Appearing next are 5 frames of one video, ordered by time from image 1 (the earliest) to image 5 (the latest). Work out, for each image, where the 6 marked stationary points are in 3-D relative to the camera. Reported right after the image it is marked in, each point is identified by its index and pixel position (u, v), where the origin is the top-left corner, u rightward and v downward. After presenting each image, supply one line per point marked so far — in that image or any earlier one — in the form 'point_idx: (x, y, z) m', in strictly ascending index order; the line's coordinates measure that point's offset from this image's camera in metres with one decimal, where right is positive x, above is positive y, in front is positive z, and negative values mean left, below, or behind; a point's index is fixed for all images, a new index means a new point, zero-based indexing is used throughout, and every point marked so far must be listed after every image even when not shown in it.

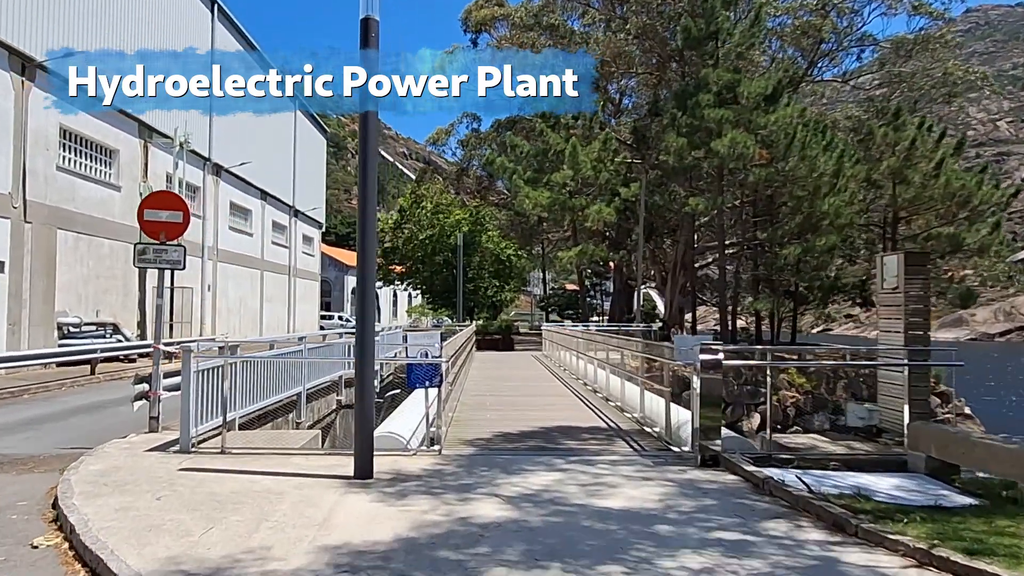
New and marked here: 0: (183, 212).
0: (-3.4, +0.8, +8.8) m
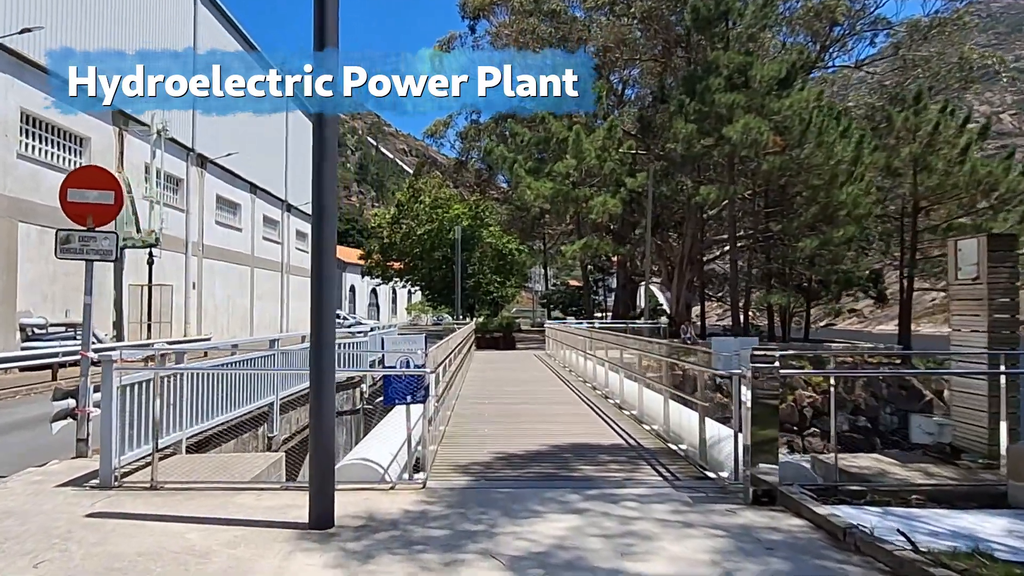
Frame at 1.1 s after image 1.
0: (-3.4, +0.8, +7.3) m
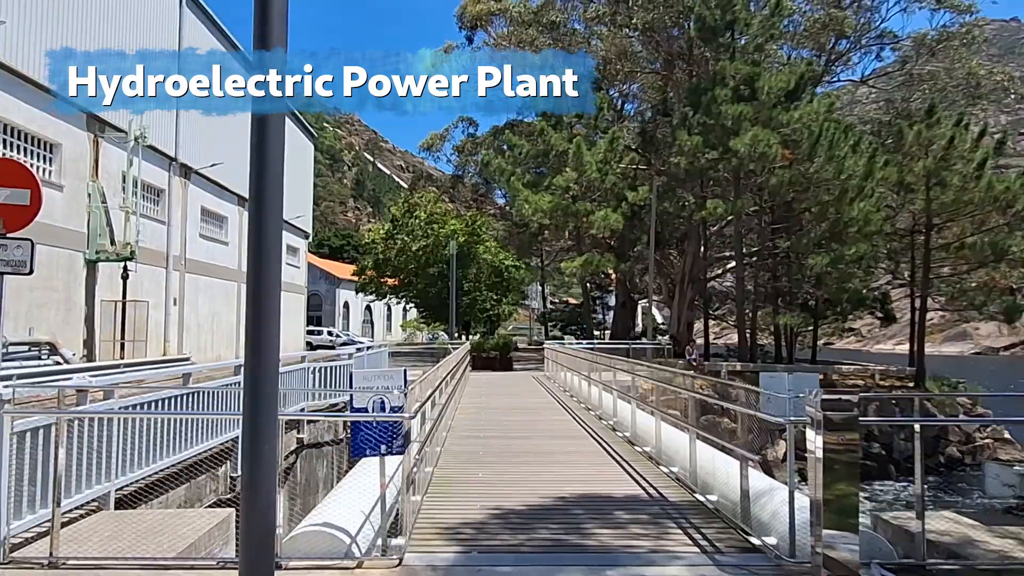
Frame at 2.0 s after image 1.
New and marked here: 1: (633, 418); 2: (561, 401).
0: (-3.4, +0.7, +6.0) m
1: (+1.5, -1.7, +11.8) m
2: (+0.9, -2.4, +18.7) m
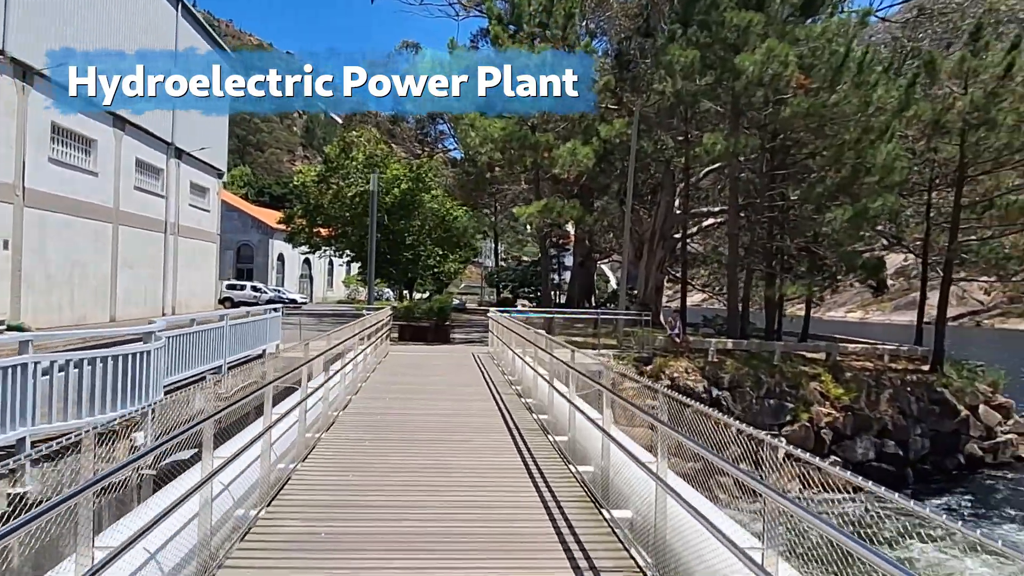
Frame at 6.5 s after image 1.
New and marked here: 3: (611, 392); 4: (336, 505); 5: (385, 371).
0: (-3.8, +1.0, 0.0) m
1: (+0.7, -1.2, +6.1) m
2: (-0.2, -1.6, +13.0) m
3: (+0.8, -0.8, +6.4) m
4: (-1.3, -1.6, +6.1) m
5: (-2.4, -1.6, +15.7) m
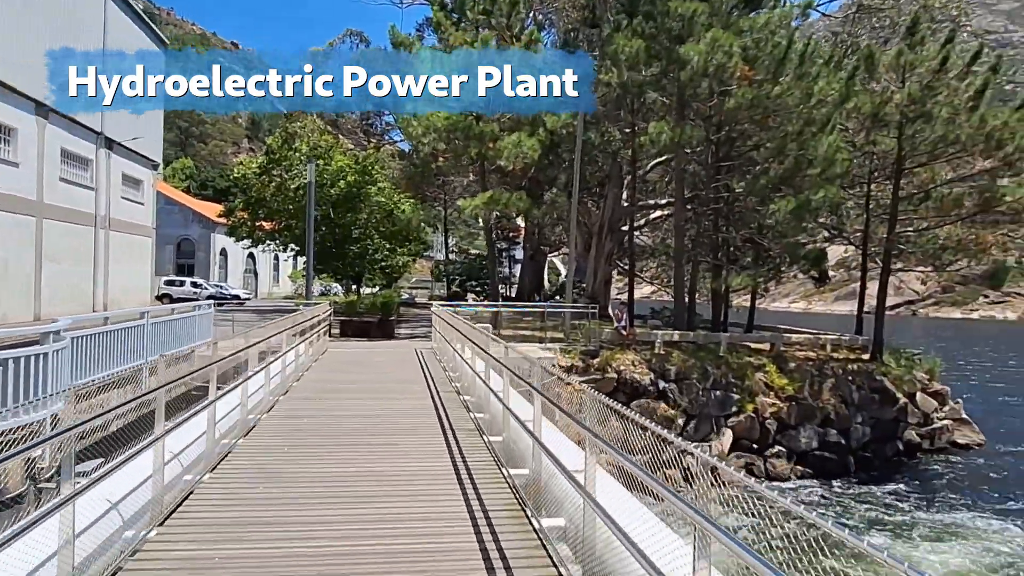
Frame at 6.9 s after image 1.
0: (-3.9, +0.9, -0.6) m
1: (+0.2, -1.2, +5.8) m
2: (-1.1, -1.5, +12.6) m
3: (+0.2, -0.7, +6.0) m
4: (-1.8, -1.5, +5.6) m
5: (-3.4, -1.5, +15.2) m
